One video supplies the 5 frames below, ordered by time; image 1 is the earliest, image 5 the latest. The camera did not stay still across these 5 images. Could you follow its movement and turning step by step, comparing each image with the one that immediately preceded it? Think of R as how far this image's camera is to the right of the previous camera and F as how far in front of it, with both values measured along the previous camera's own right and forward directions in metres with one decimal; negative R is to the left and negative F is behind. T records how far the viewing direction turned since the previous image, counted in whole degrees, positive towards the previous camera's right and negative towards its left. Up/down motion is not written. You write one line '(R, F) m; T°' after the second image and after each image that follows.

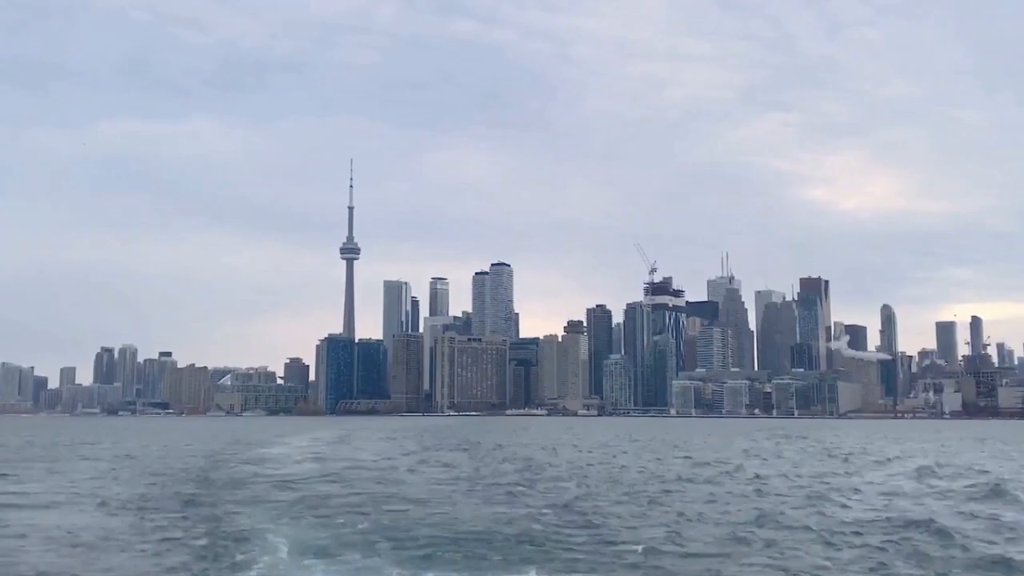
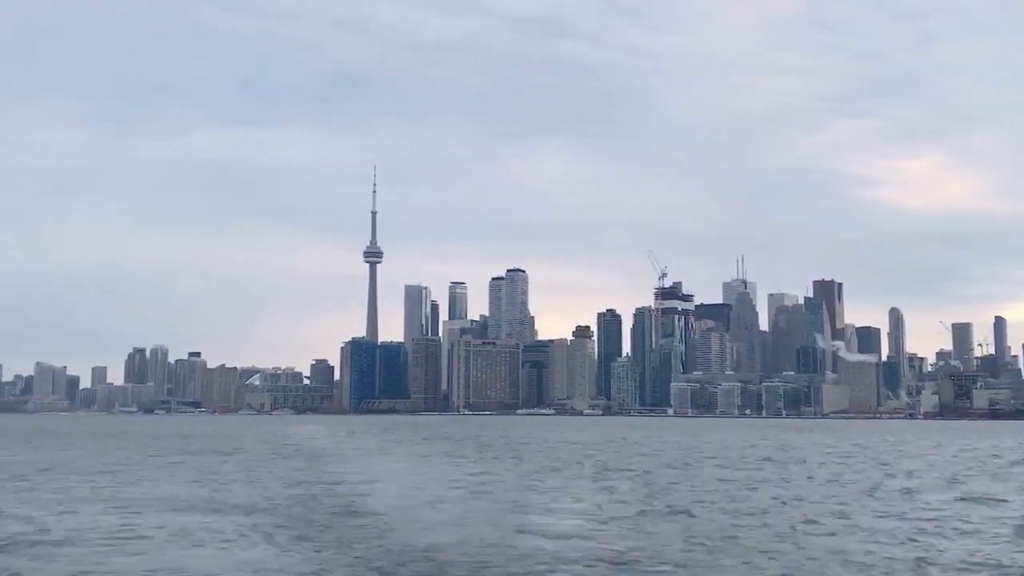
(+1.8, -10.1) m; -1°
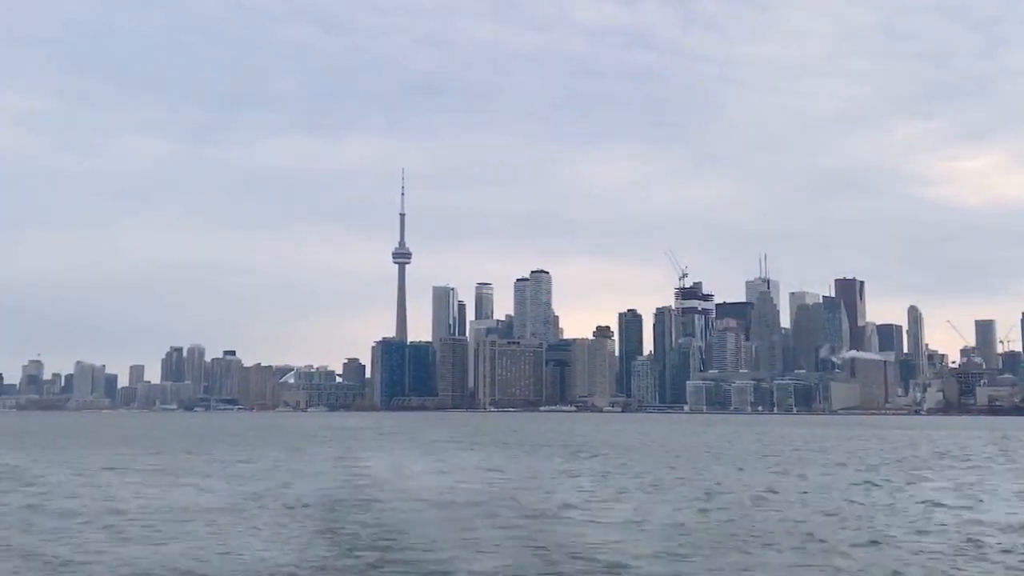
(+0.8, -7.3) m; -1°
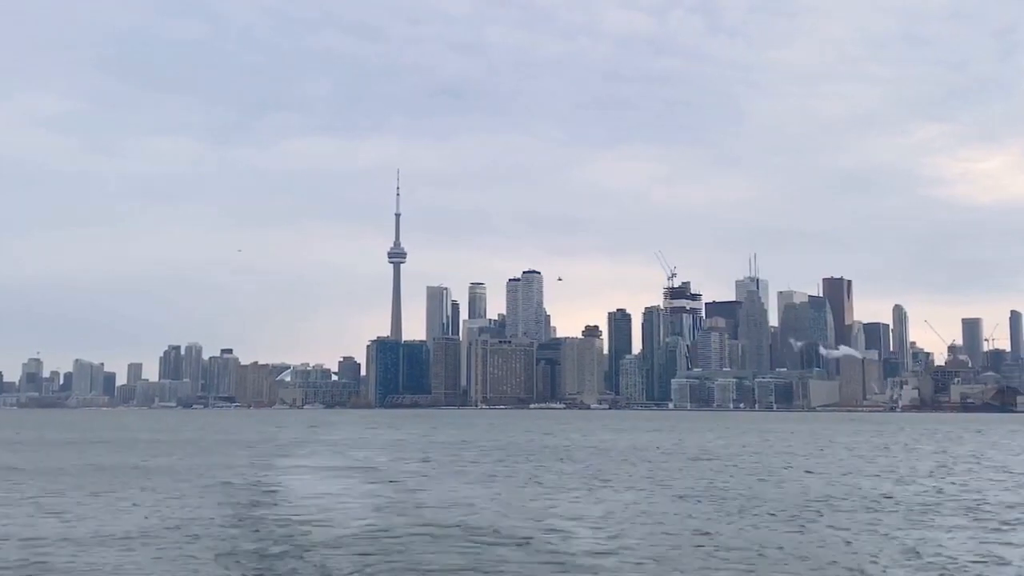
(+0.7, -4.9) m; 0°
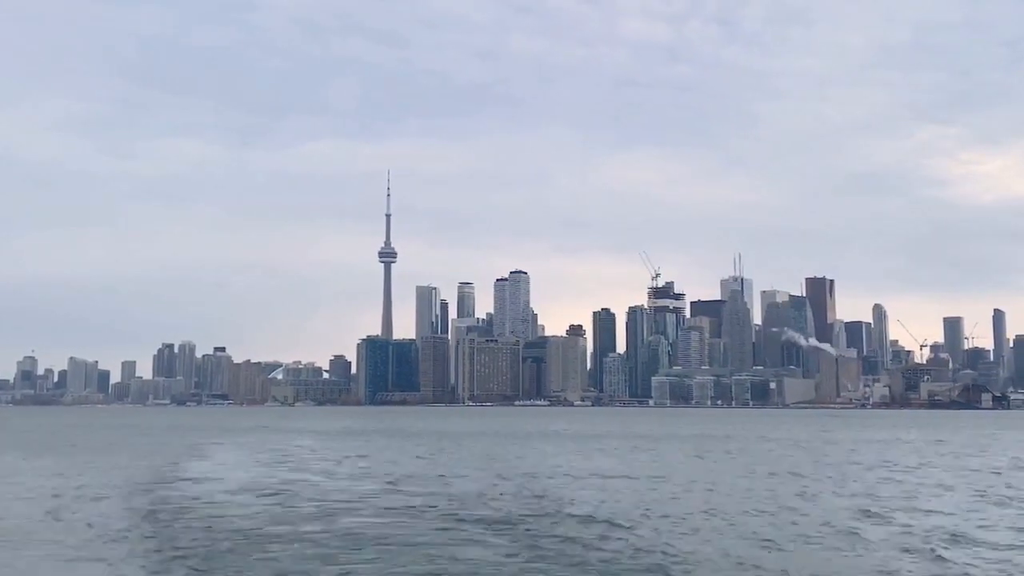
(+0.8, -5.1) m; 0°
